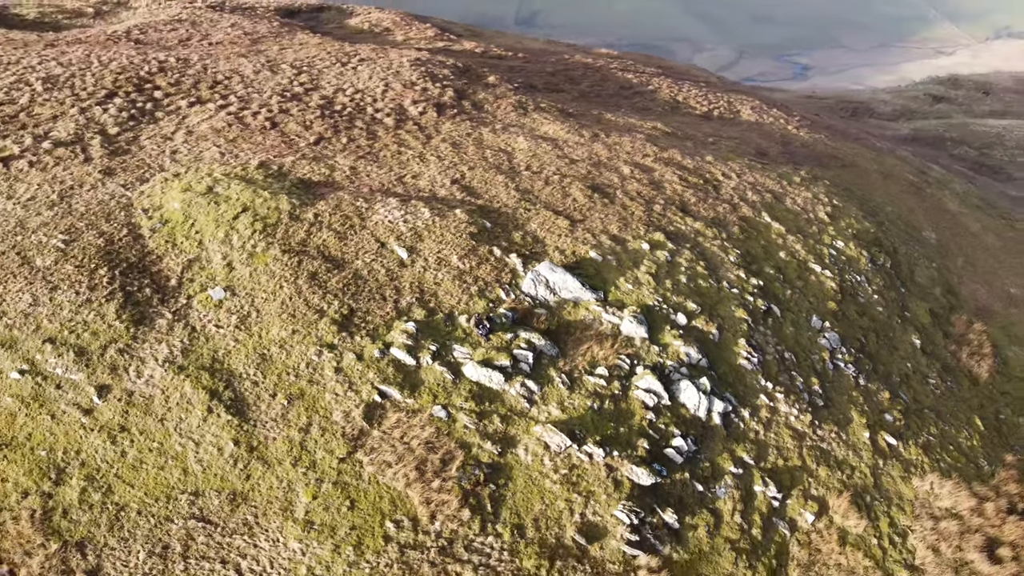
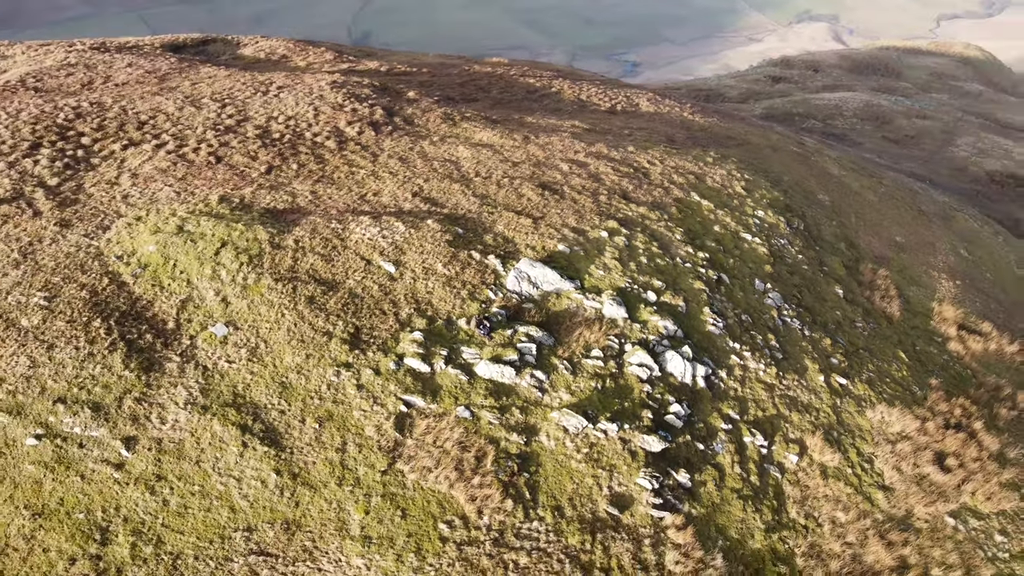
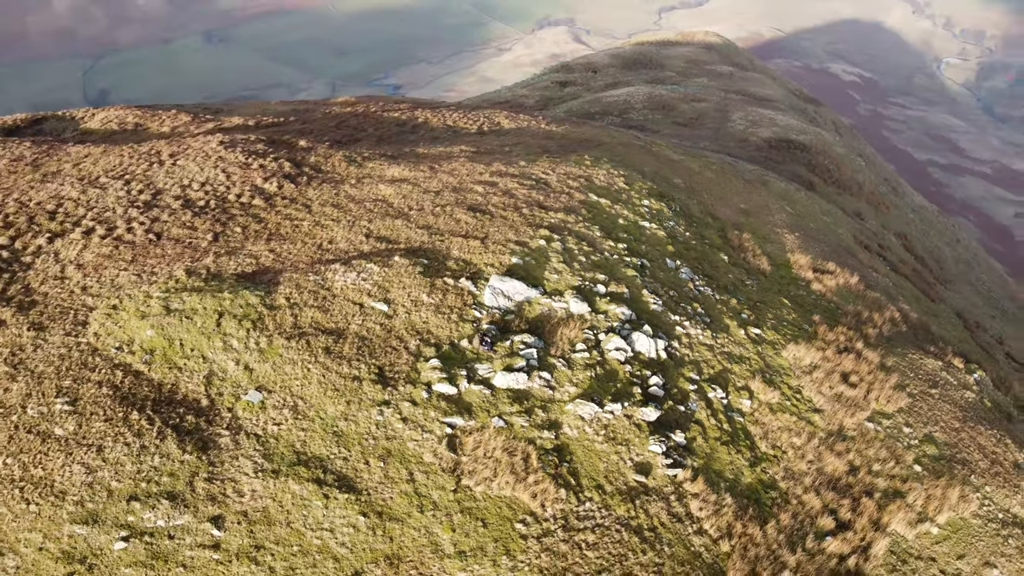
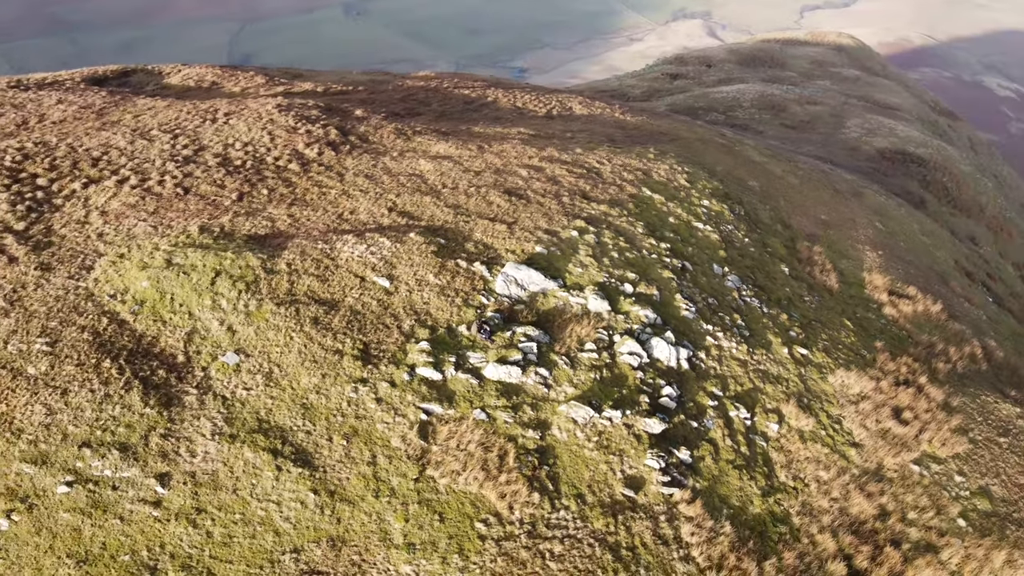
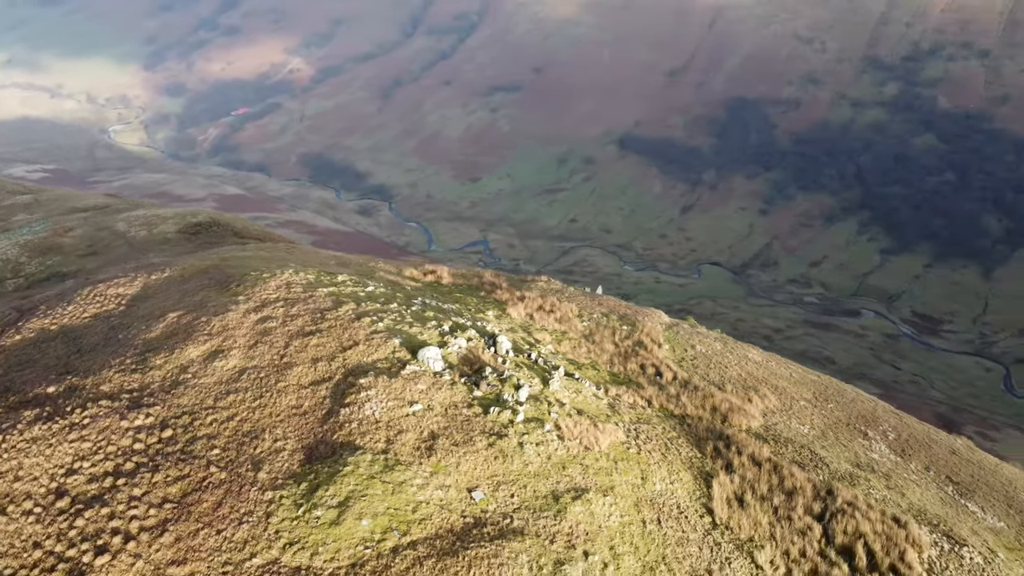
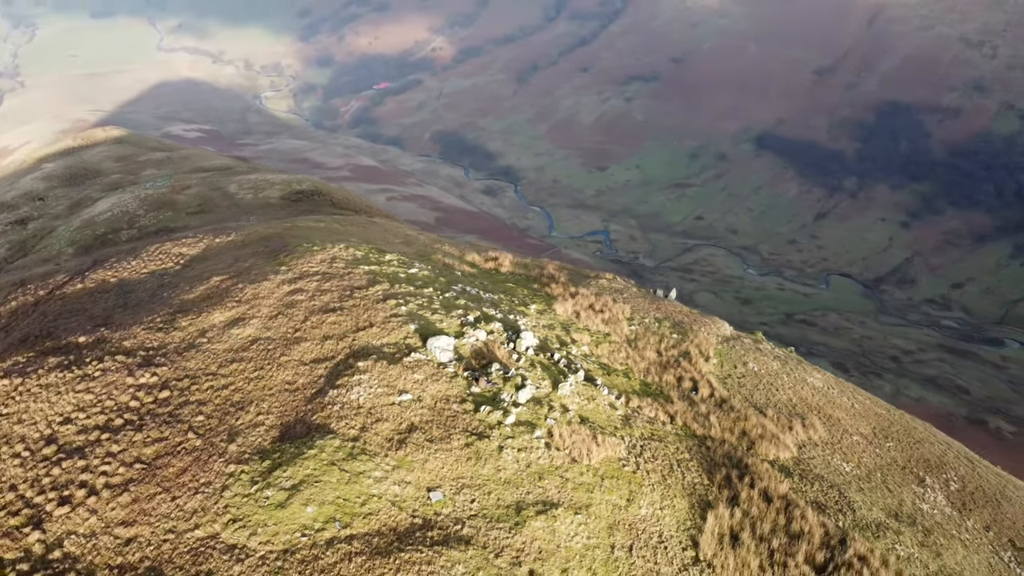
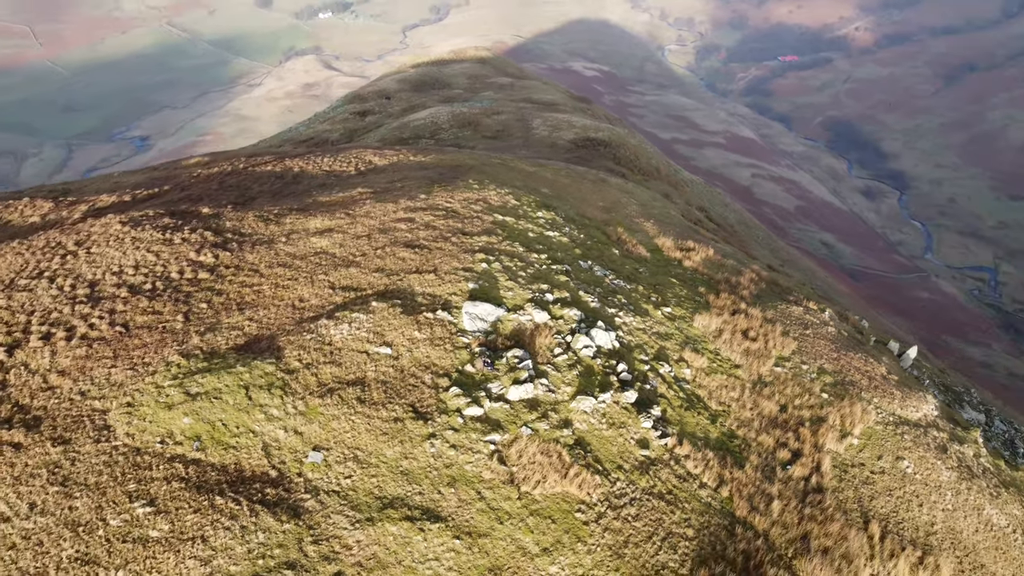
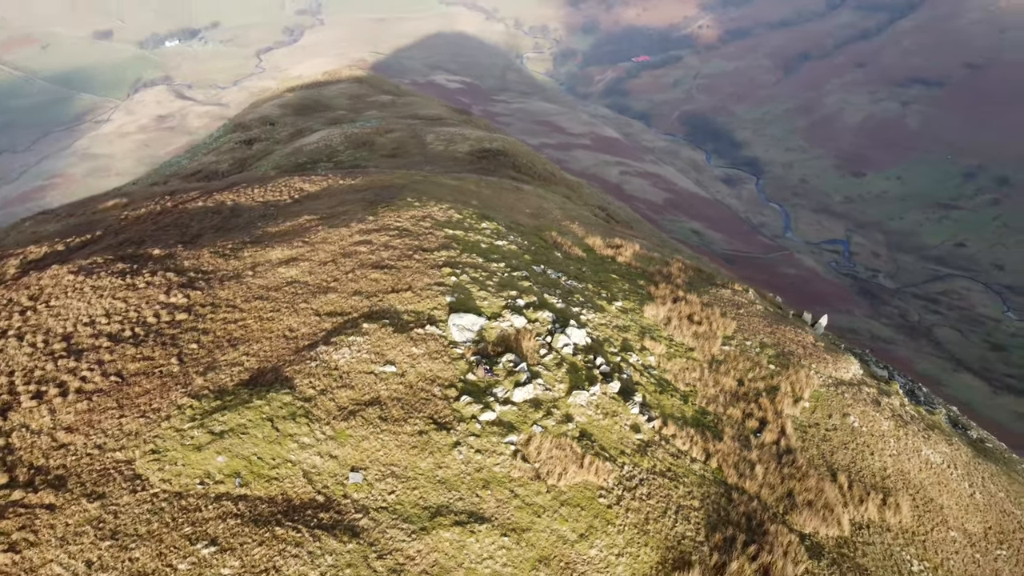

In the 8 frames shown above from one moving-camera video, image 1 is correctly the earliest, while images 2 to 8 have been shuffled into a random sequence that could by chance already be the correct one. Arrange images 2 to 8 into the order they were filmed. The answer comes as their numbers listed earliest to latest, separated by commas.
2, 4, 3, 7, 8, 6, 5
